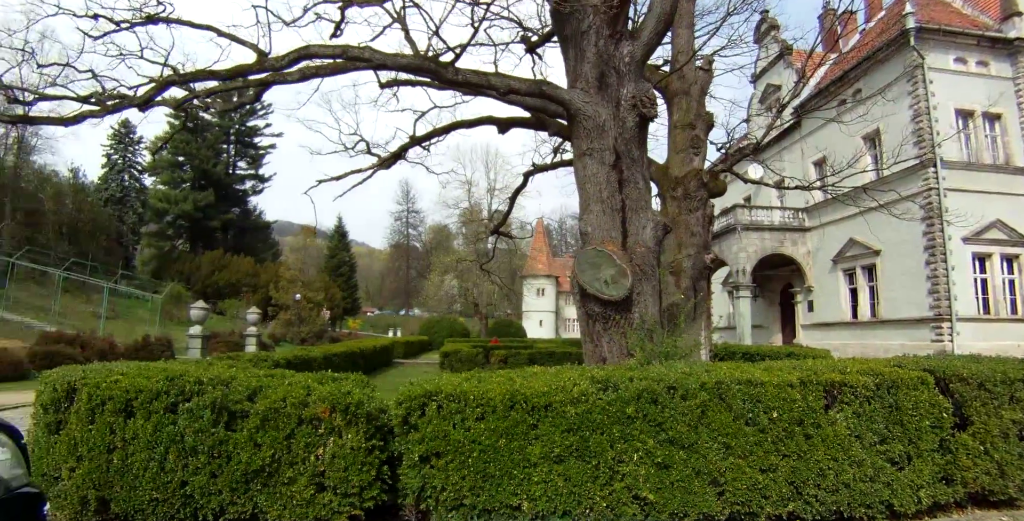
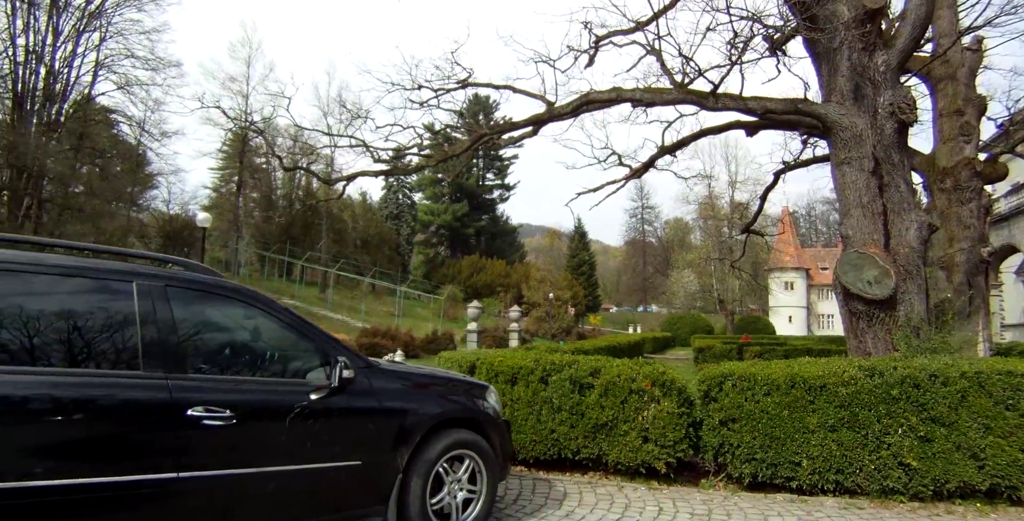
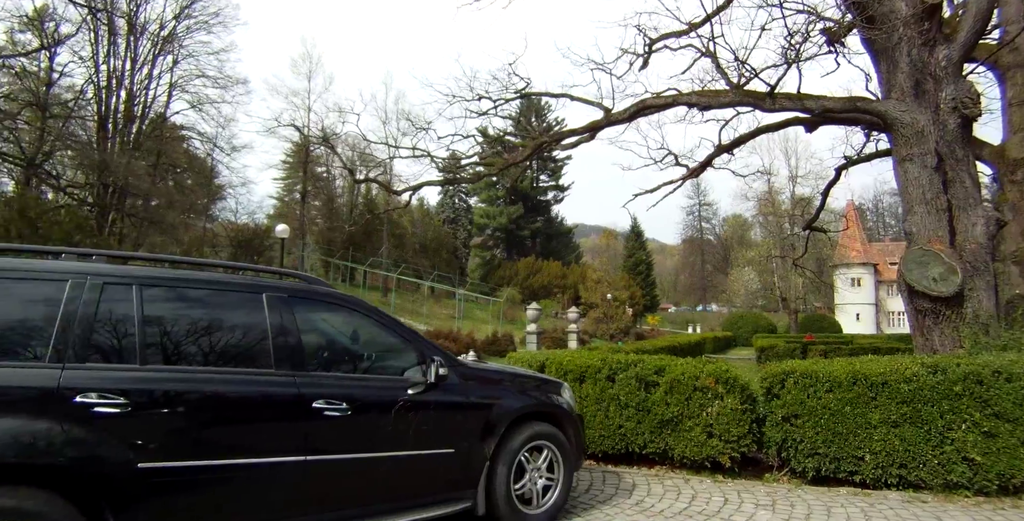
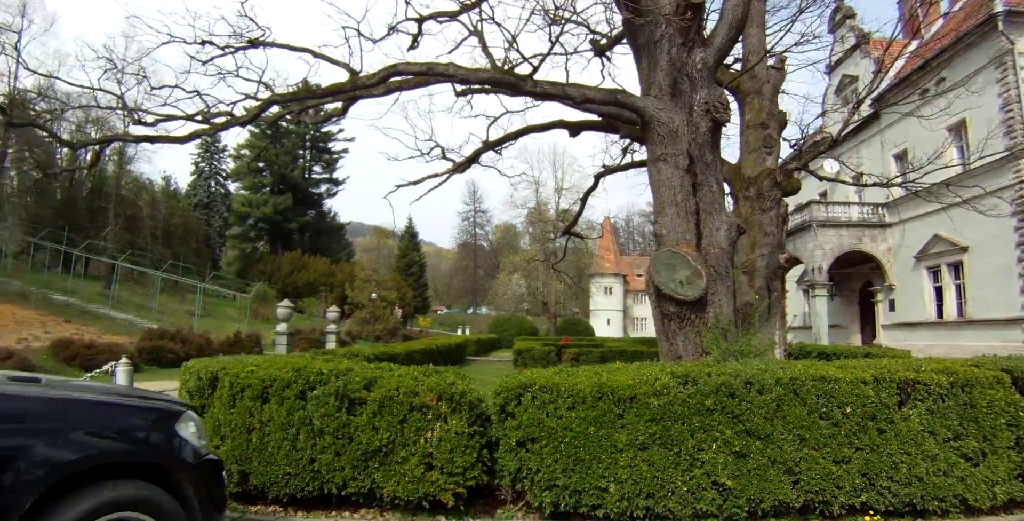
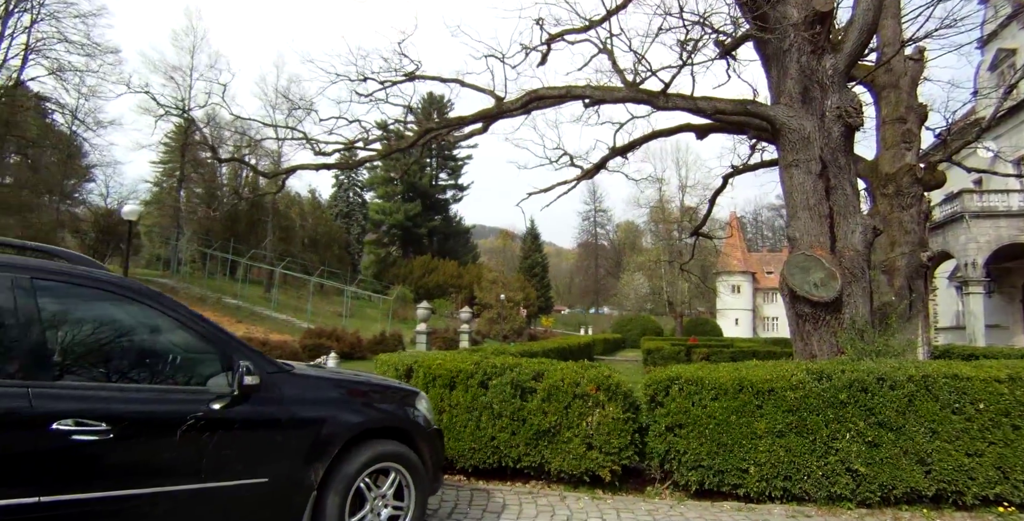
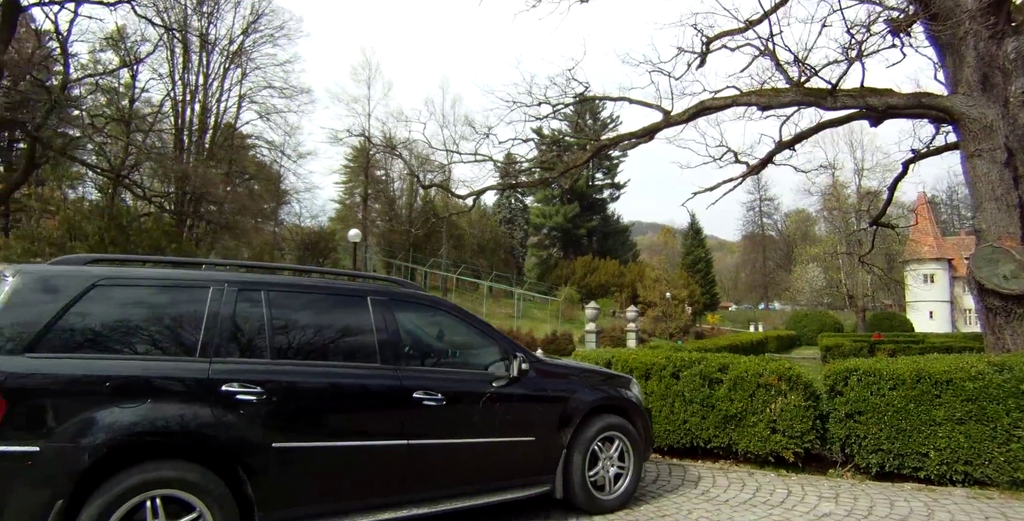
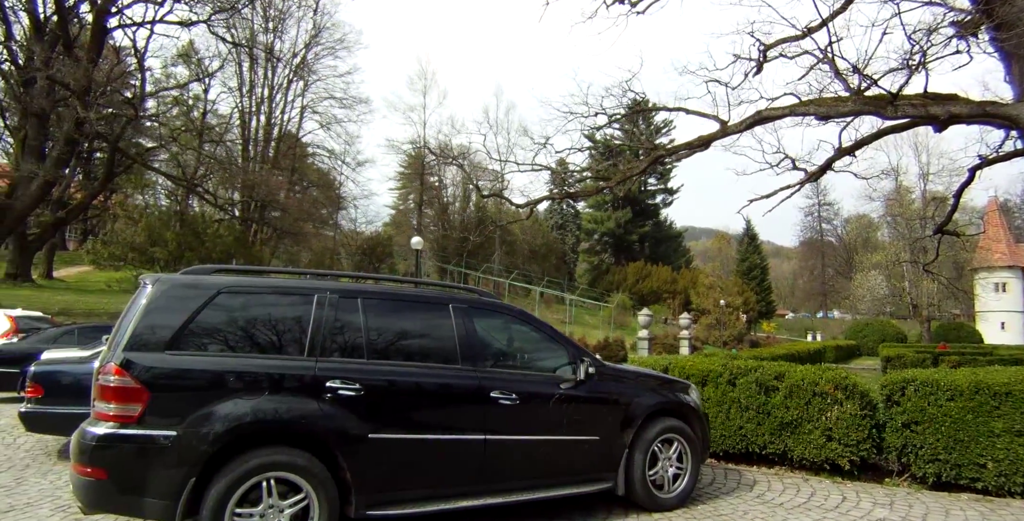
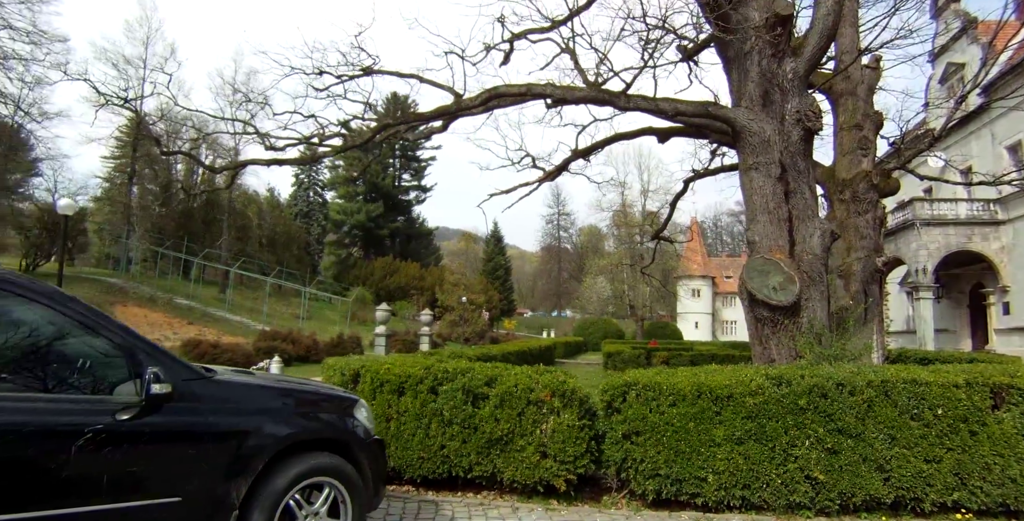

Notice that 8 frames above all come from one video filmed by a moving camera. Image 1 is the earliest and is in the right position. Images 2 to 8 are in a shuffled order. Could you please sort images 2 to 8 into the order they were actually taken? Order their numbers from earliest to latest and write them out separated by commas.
4, 8, 5, 2, 3, 6, 7
